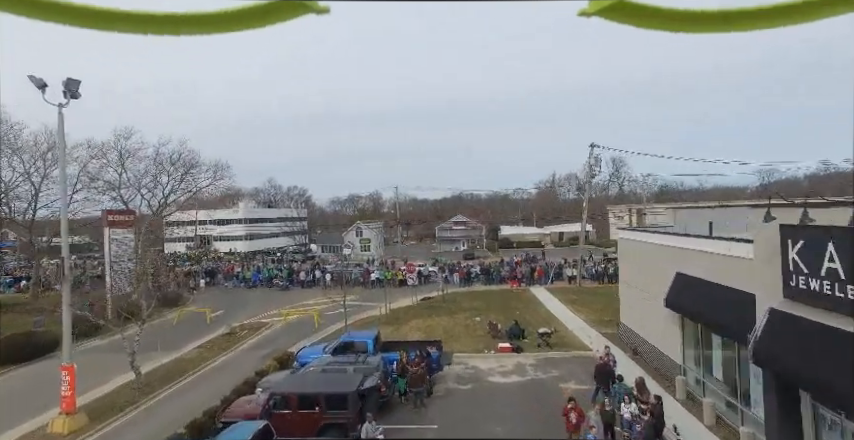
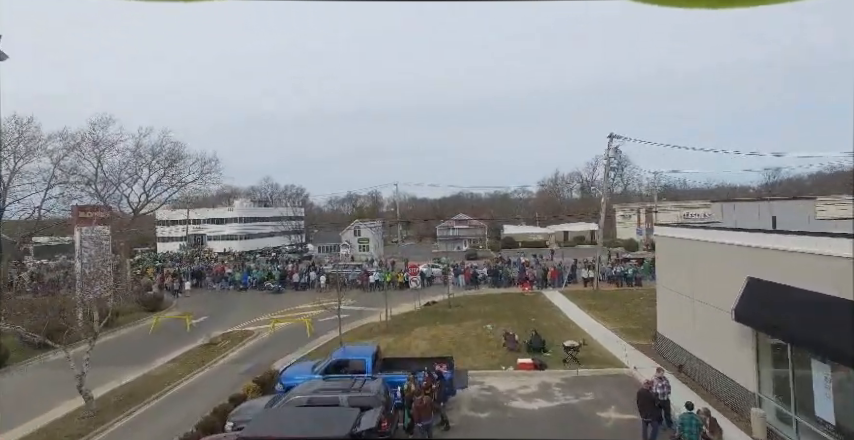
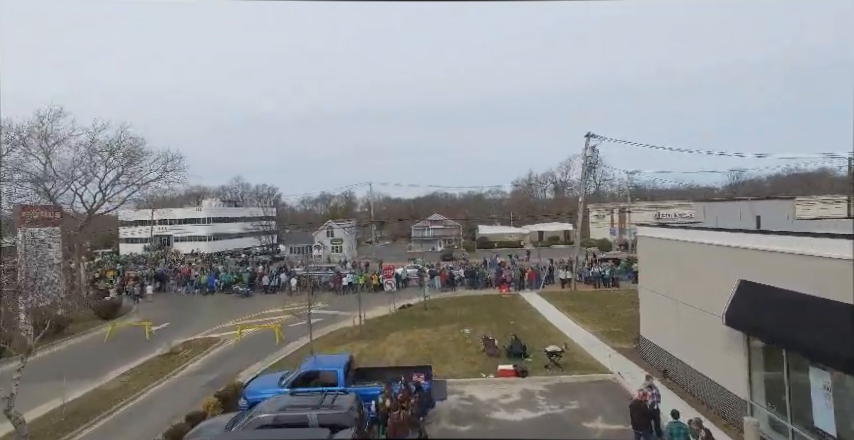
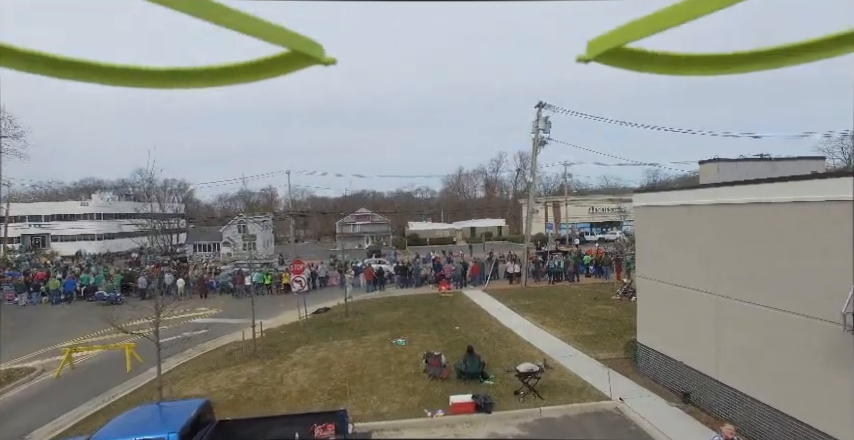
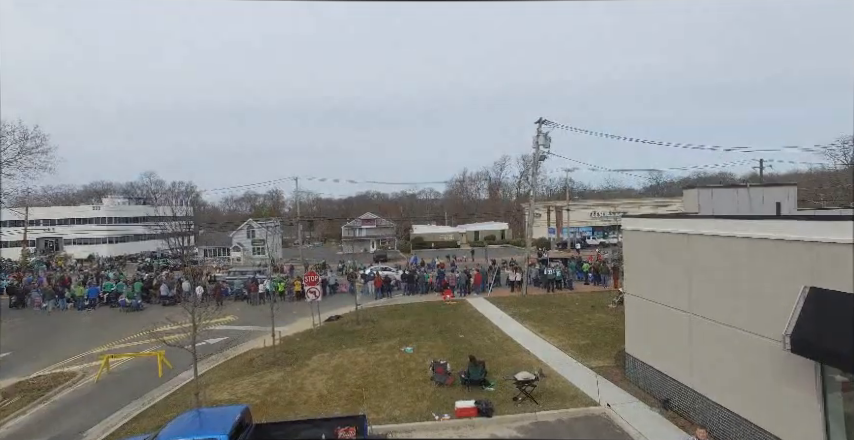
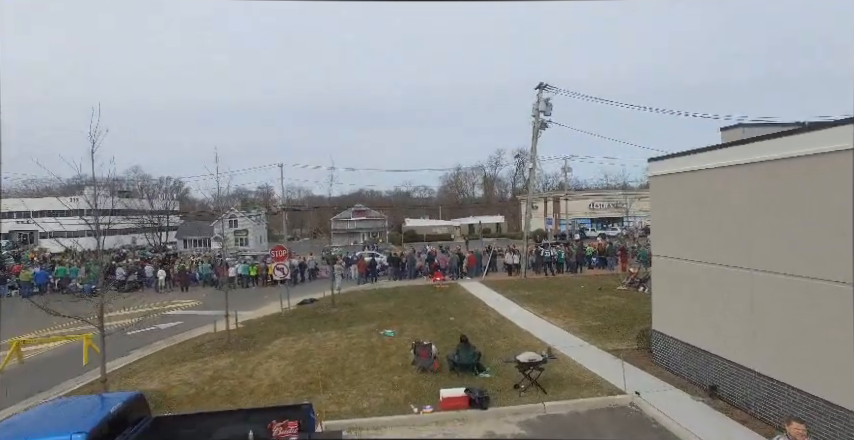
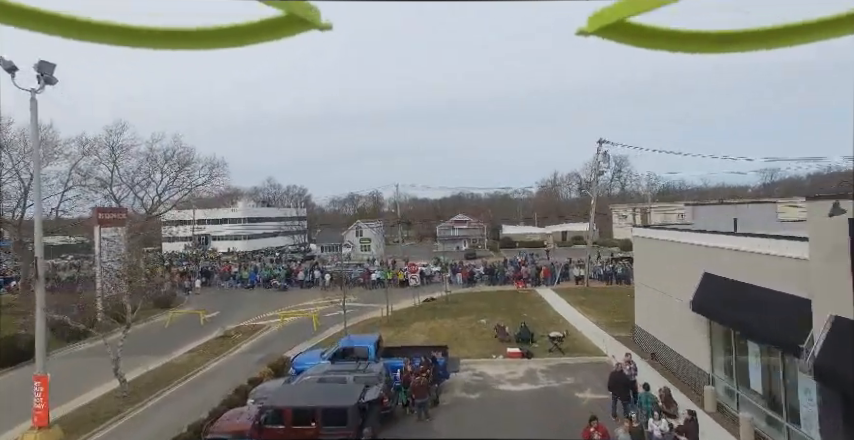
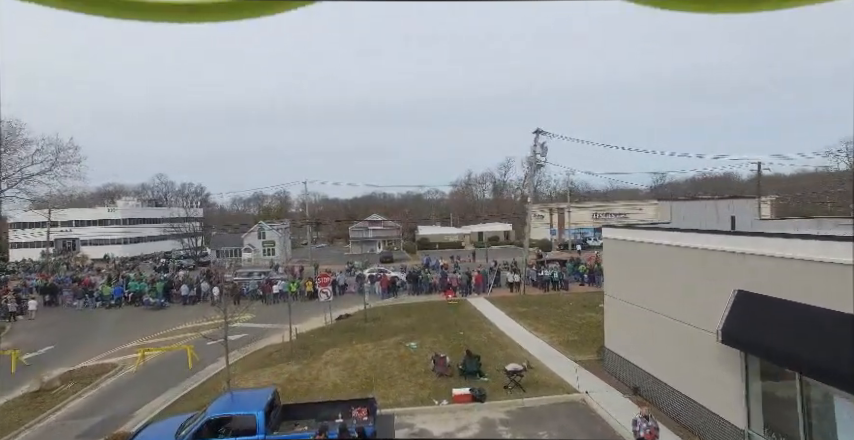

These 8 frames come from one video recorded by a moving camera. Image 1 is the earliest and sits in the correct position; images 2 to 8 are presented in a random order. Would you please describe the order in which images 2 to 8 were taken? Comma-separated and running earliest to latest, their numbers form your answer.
7, 2, 3, 8, 5, 4, 6
